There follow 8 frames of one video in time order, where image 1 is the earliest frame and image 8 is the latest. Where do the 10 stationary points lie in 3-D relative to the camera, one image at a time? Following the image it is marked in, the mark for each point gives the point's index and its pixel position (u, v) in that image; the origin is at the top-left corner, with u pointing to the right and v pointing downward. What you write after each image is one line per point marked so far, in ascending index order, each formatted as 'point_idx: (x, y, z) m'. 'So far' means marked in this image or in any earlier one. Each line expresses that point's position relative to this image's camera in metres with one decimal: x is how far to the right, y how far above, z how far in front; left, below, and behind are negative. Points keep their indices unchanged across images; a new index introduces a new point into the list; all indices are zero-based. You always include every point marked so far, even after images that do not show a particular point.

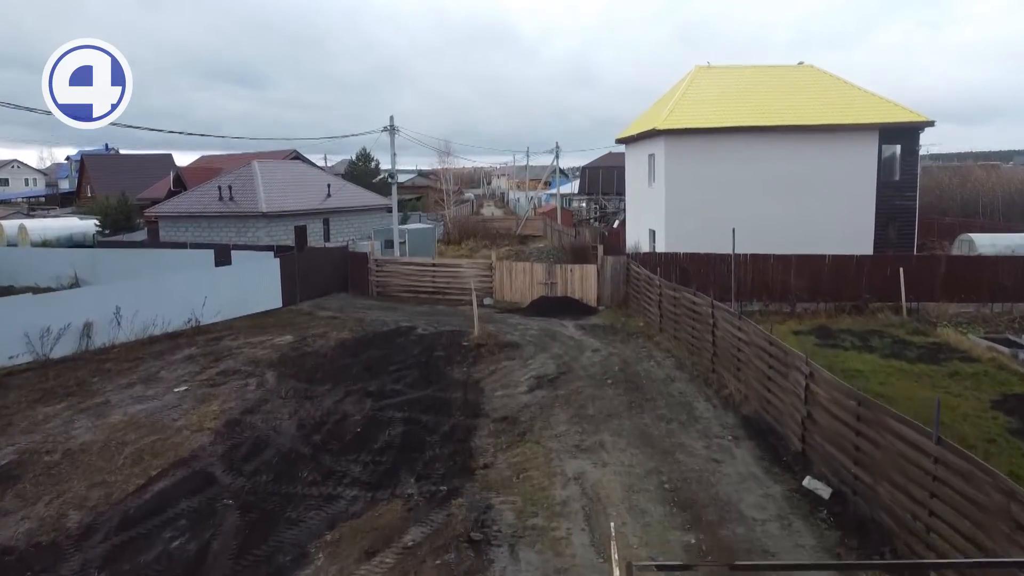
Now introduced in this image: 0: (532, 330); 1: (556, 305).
0: (+0.4, -1.0, +15.9) m
1: (+1.1, -0.5, +17.8) m
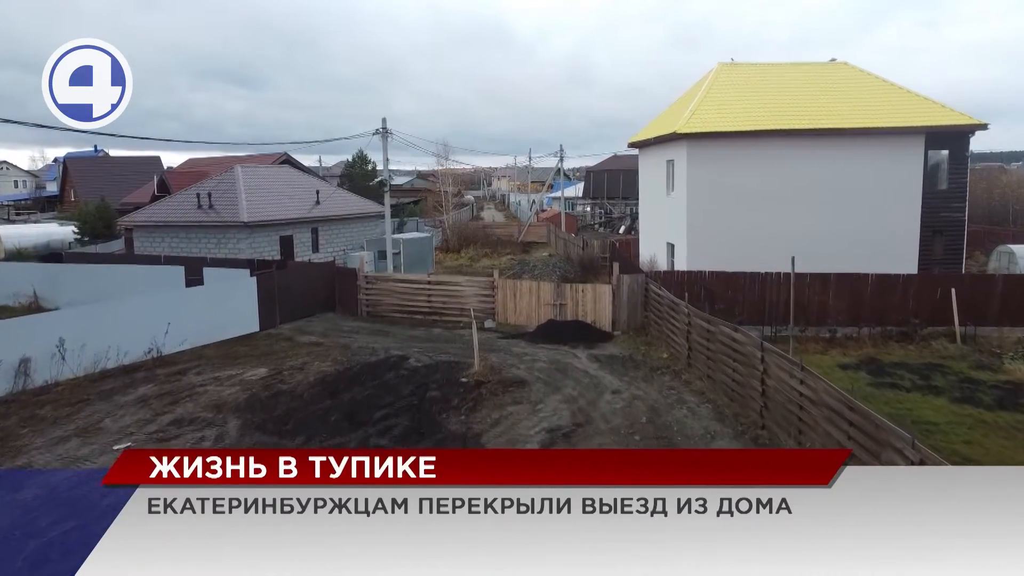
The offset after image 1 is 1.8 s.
0: (+0.5, -1.5, +13.9) m
1: (+1.2, -1.0, +15.9) m
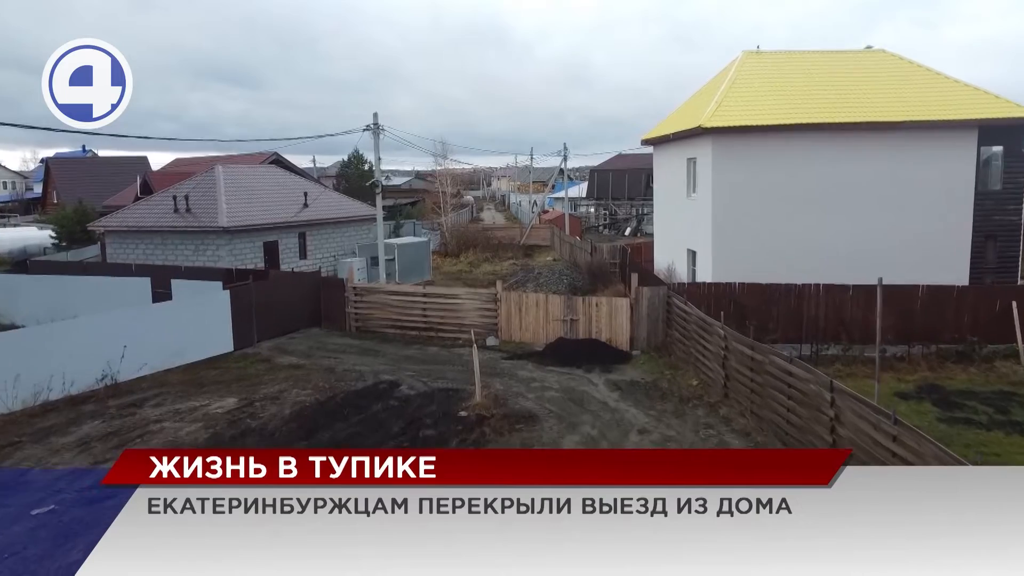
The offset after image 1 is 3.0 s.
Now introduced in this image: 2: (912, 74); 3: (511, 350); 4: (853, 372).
0: (+0.6, -1.7, +12.1) m
1: (+1.3, -1.2, +14.1) m
2: (+9.3, +5.0, +16.7) m
3: (0.0, -1.3, +14.9) m
4: (+6.2, -1.5, +13.1) m
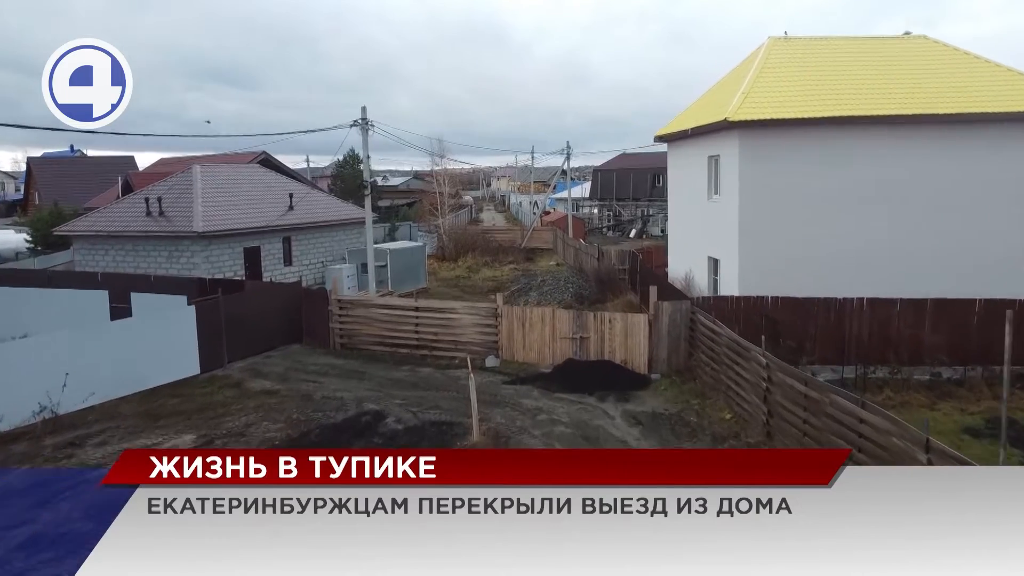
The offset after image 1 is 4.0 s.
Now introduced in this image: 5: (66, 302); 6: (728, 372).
0: (+0.7, -2.0, +10.4) m
1: (+1.3, -1.5, +12.4) m
2: (+9.3, +4.7, +15.0) m
3: (0.0, -1.5, +13.2) m
4: (+6.2, -1.8, +11.4) m
5: (-8.8, -0.2, +14.2) m
6: (+3.2, -1.3, +10.7) m
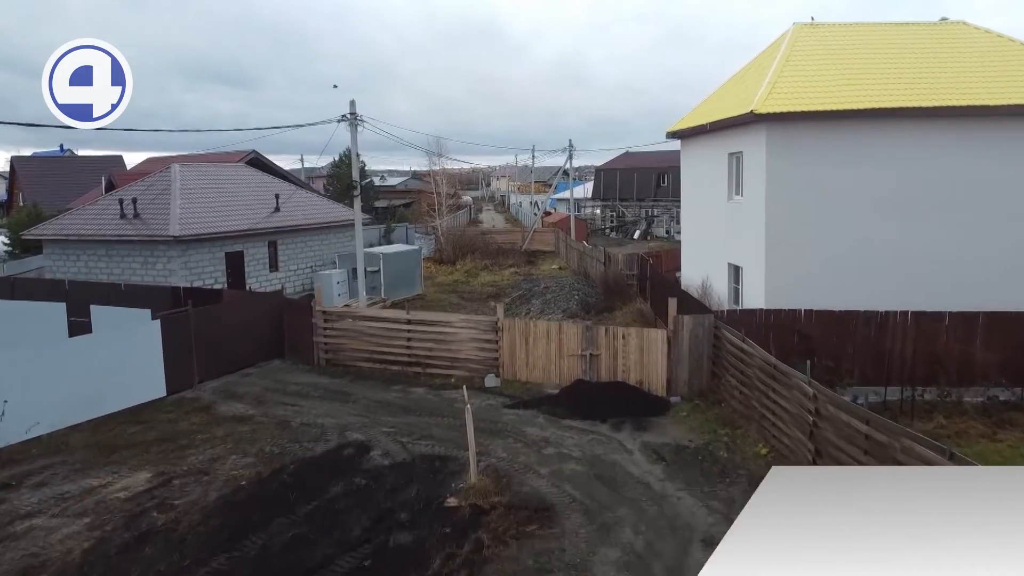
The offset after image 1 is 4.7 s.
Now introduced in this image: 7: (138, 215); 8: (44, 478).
0: (+0.7, -2.2, +9.1) m
1: (+1.4, -1.7, +11.0) m
2: (+9.4, +4.6, +13.7) m
3: (+0.1, -1.7, +11.9) m
4: (+6.3, -2.0, +10.1) m
5: (-8.8, -0.5, +12.9) m
6: (+3.3, -1.5, +9.3) m
7: (-9.4, +1.8, +18.2) m
8: (-5.8, -2.3, +8.9) m
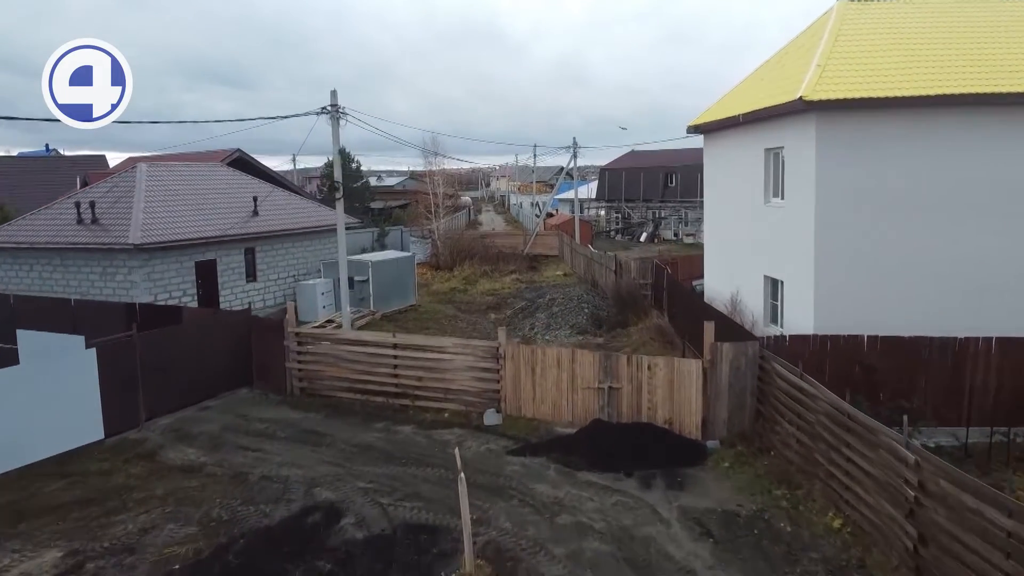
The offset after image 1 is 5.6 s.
0: (+0.8, -2.5, +7.2) m
1: (+1.4, -2.0, +9.1) m
2: (+9.4, +4.3, +11.8) m
3: (+0.1, -2.0, +10.0) m
4: (+6.3, -2.2, +8.2) m
5: (-8.7, -0.8, +11.0) m
6: (+3.3, -1.7, +7.4) m
7: (-9.4, +1.5, +16.3) m
8: (-5.7, -2.6, +7.0) m
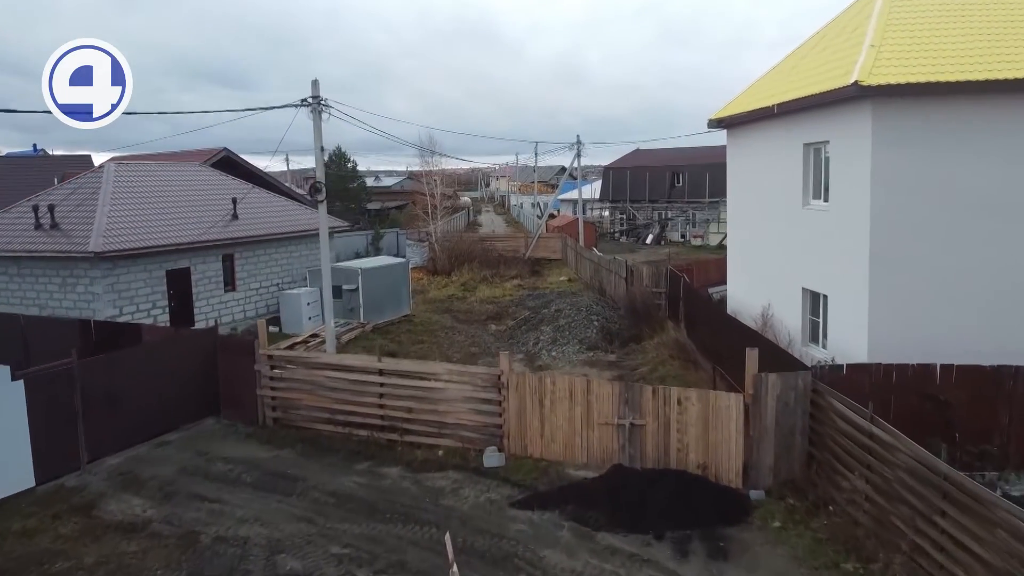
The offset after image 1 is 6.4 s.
0: (+0.9, -2.7, +5.7) m
1: (+1.5, -2.2, +7.6) m
2: (+9.5, +4.1, +10.3) m
3: (+0.2, -2.3, +8.5) m
4: (+6.4, -2.4, +6.6) m
5: (-8.6, -1.0, +9.5) m
6: (+3.4, -2.0, +5.9) m
7: (-9.3, +1.3, +14.8) m
8: (-5.7, -2.9, +5.5) m
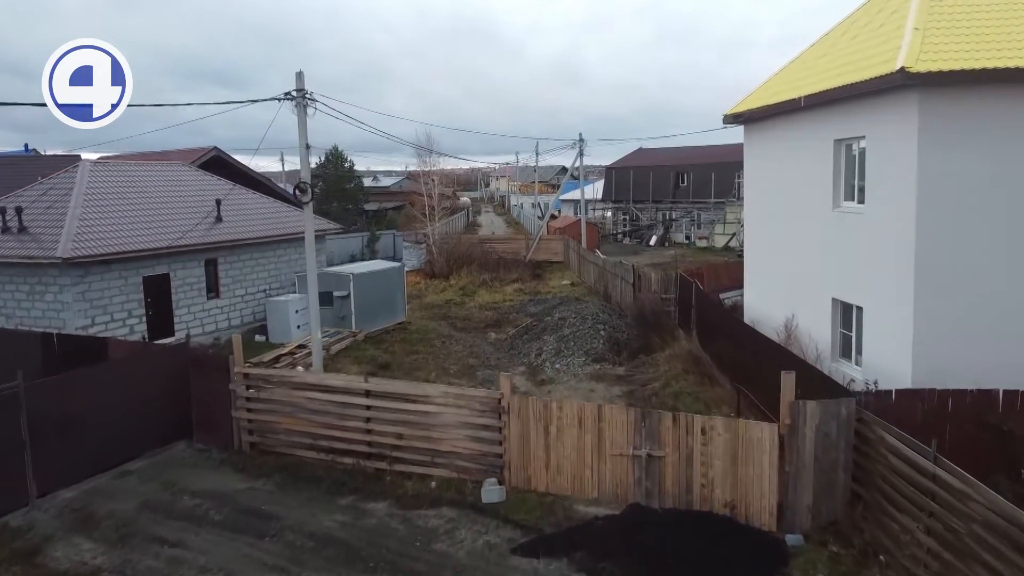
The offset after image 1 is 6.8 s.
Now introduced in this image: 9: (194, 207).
0: (+0.9, -2.9, +4.7) m
1: (+1.5, -2.3, +6.6) m
2: (+9.5, +3.9, +9.3) m
3: (+0.2, -2.4, +7.5) m
4: (+6.4, -2.6, +5.7) m
5: (-8.6, -1.2, +8.5) m
6: (+3.4, -2.1, +4.9) m
7: (-9.3, +1.1, +13.8) m
8: (-5.7, -3.0, +4.5) m
9: (-7.2, +1.9, +16.4) m
